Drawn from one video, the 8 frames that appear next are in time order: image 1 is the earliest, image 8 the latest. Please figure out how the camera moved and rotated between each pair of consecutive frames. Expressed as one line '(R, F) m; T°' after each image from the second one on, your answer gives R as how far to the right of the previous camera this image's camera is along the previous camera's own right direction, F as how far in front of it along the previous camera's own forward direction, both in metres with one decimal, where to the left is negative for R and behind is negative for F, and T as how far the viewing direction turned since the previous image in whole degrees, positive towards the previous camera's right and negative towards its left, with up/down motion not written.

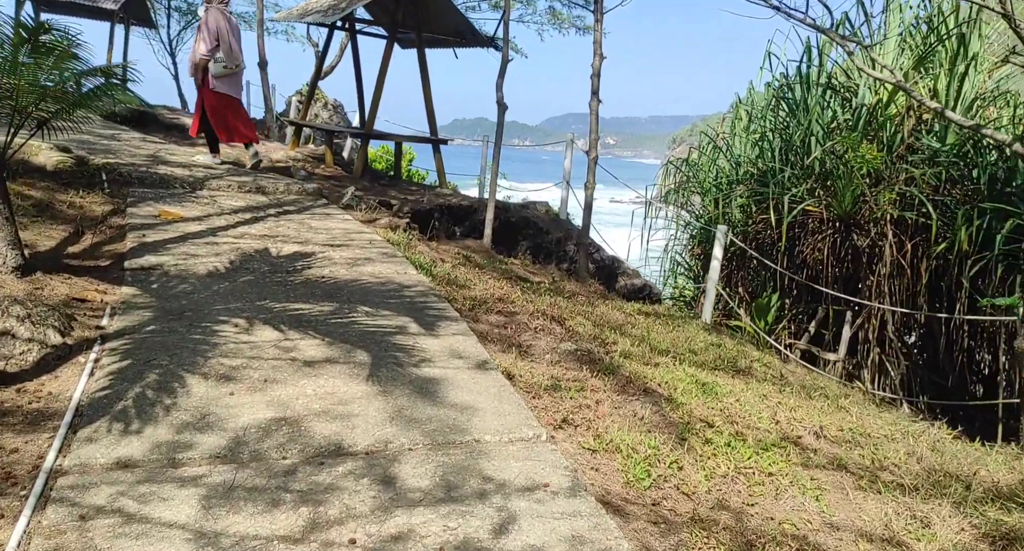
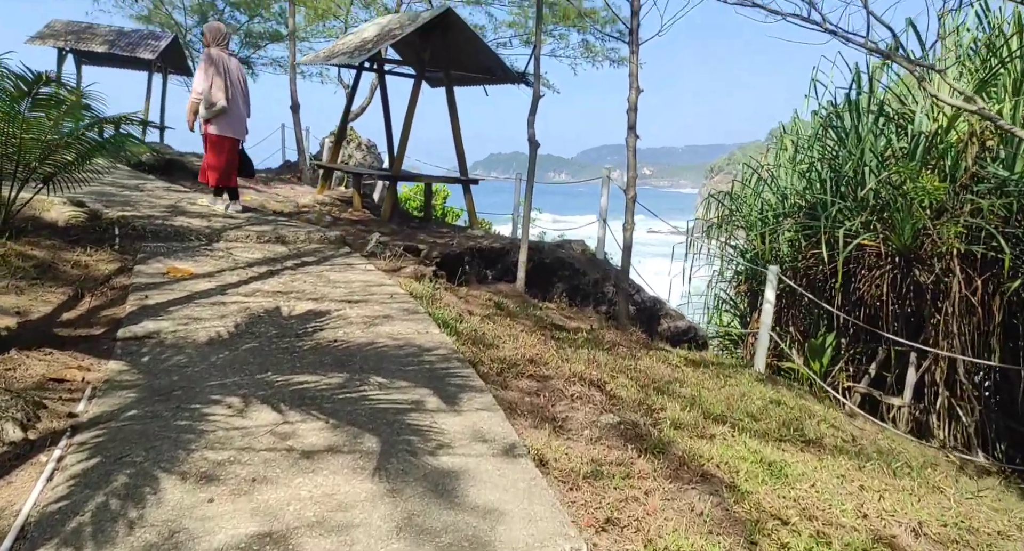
(0.0, +0.5) m; -3°
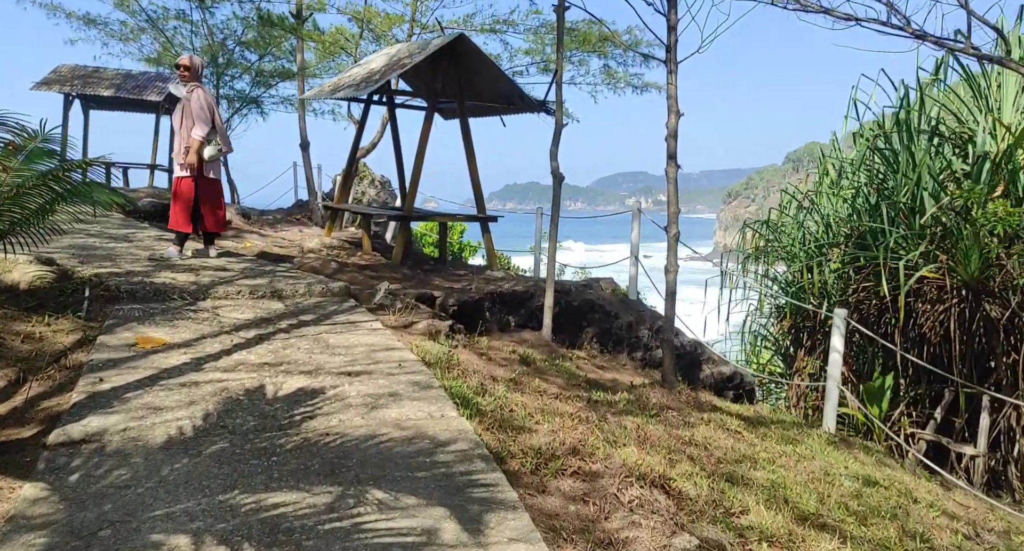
(-0.1, +0.8) m; -1°
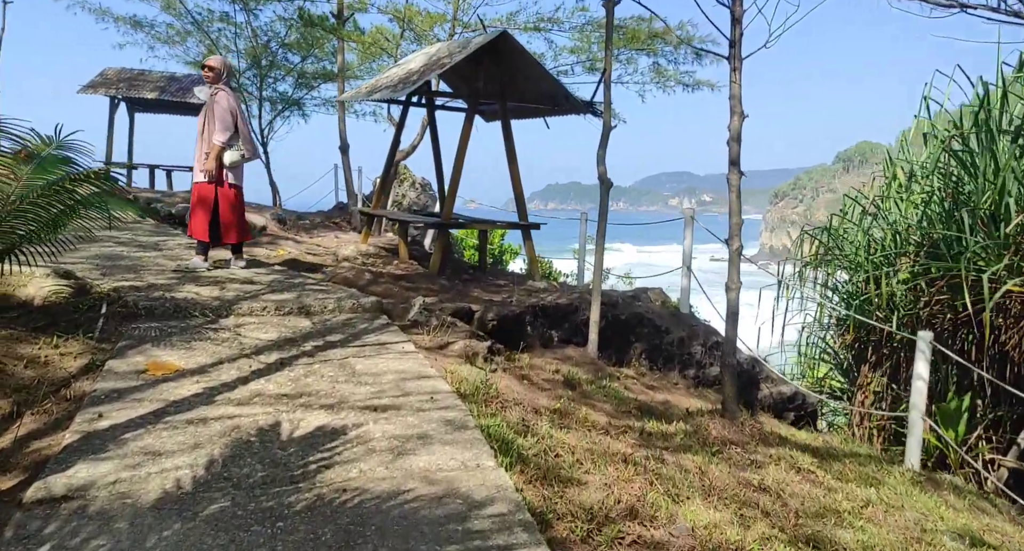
(0.0, +0.5) m; -3°
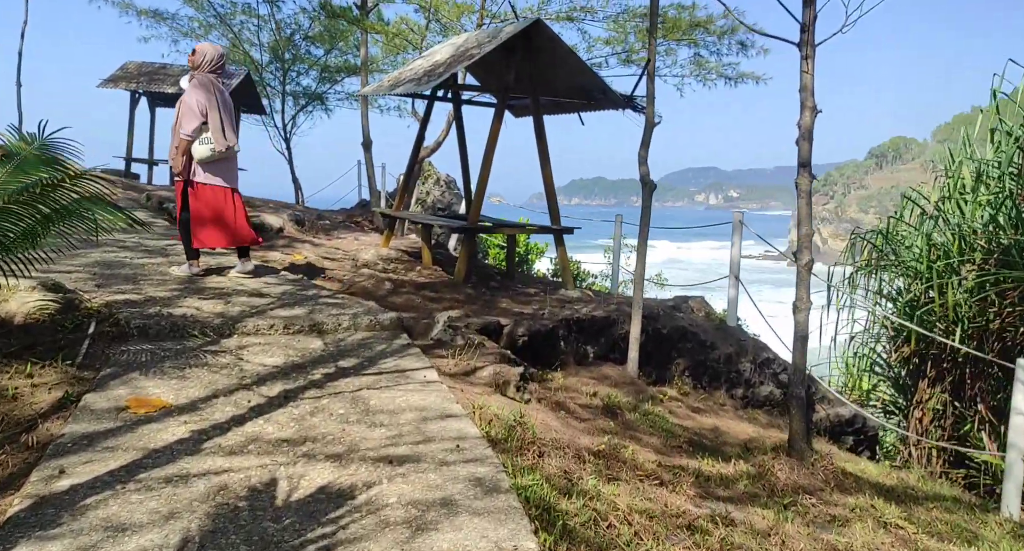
(-0.1, +0.6) m; -2°
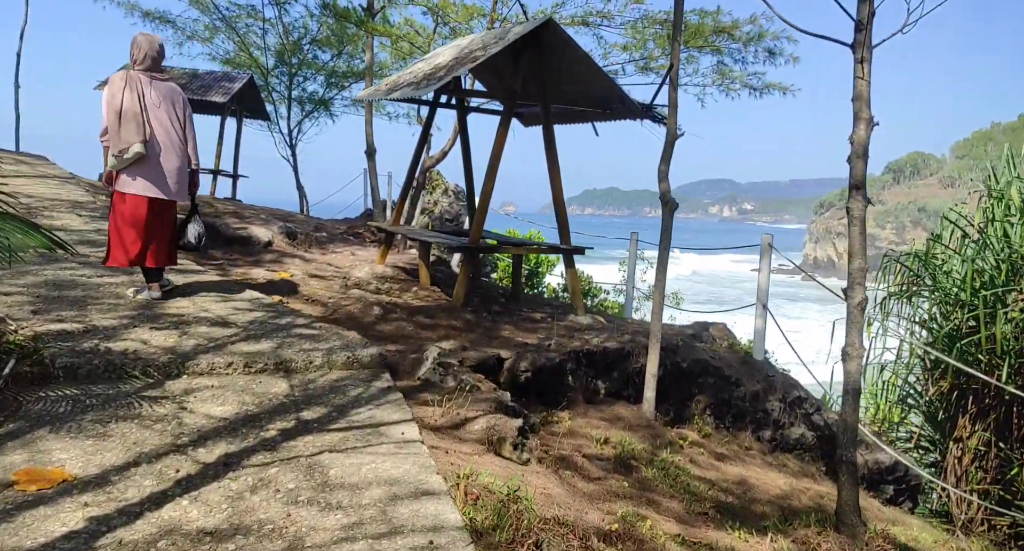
(+0.1, +0.7) m; -1°
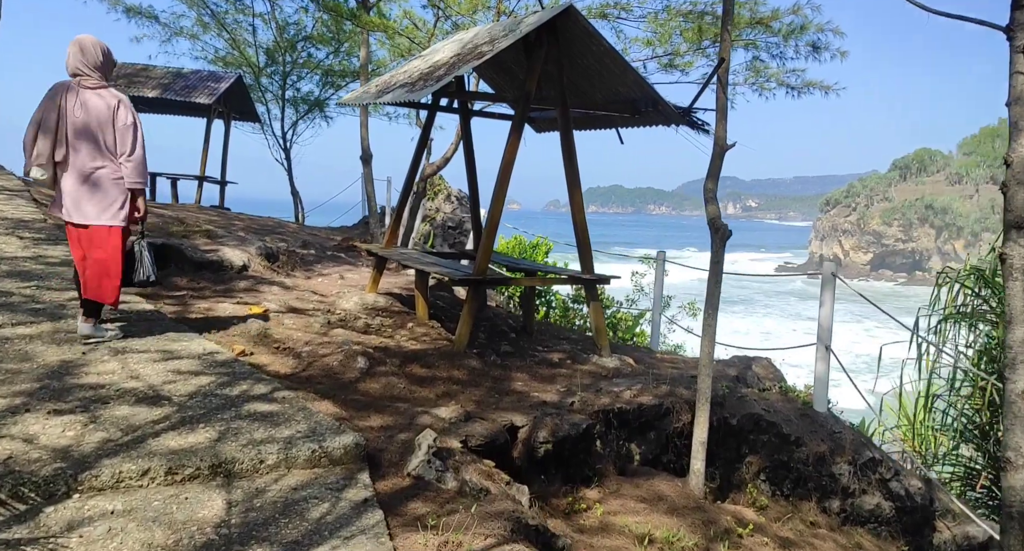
(-0.1, +1.1) m; 0°
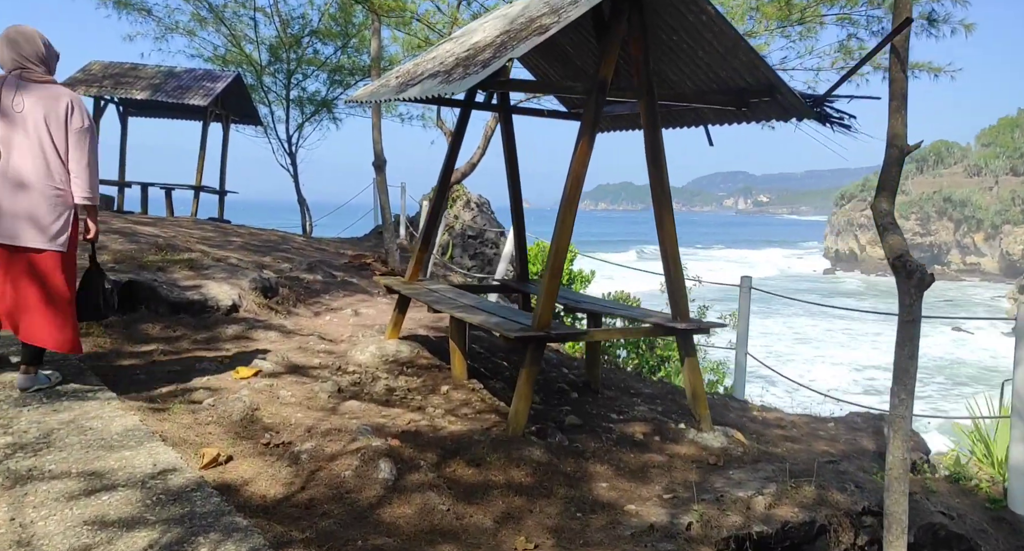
(-0.3, +1.5) m; -1°
